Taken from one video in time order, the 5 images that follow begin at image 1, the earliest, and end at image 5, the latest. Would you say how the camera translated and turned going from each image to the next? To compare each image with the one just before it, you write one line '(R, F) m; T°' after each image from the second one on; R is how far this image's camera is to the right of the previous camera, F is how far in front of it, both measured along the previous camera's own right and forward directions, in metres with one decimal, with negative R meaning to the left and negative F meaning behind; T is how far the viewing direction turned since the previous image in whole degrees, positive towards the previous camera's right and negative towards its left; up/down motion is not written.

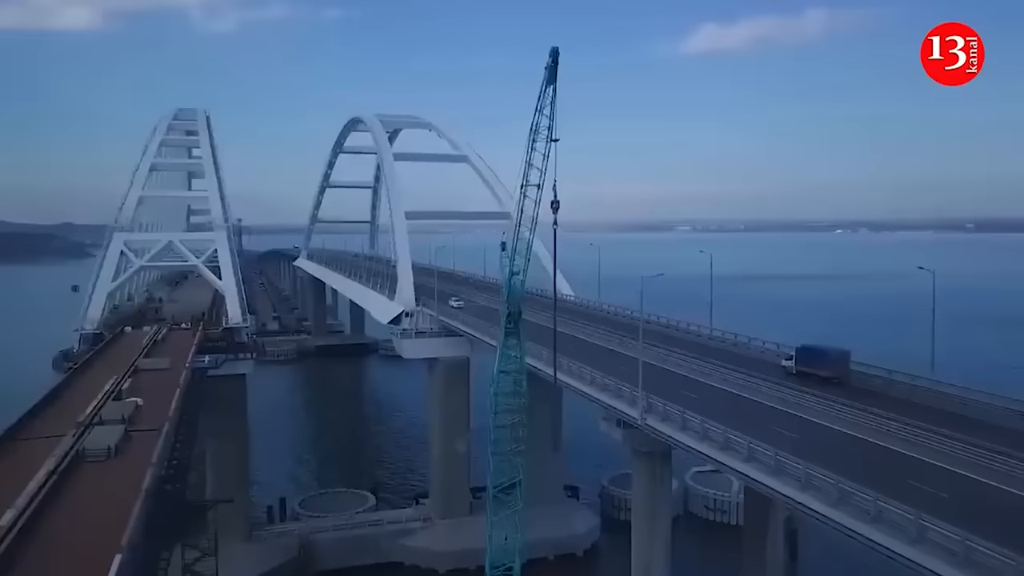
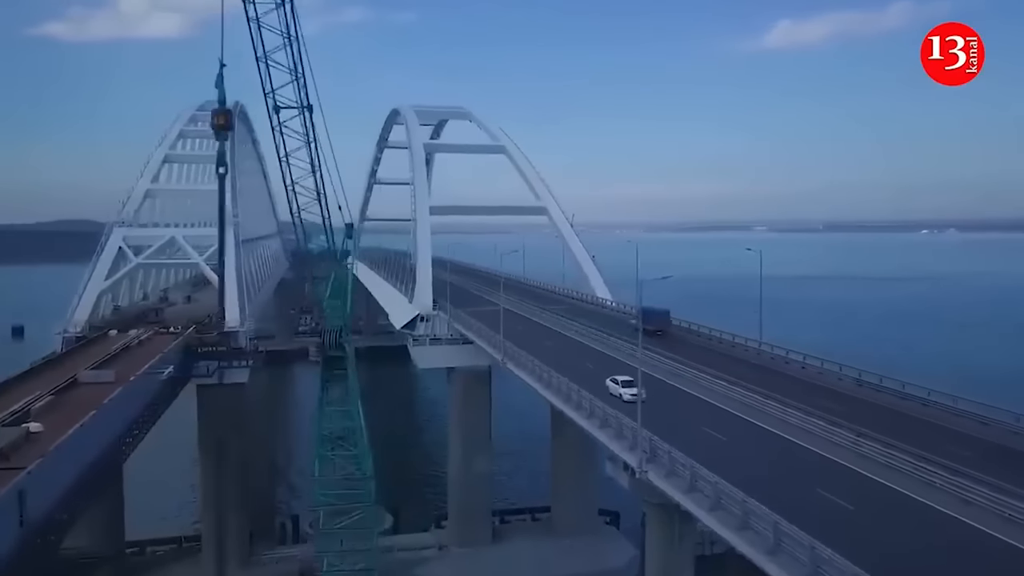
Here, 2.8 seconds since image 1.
(+1.5, +3.6) m; -5°
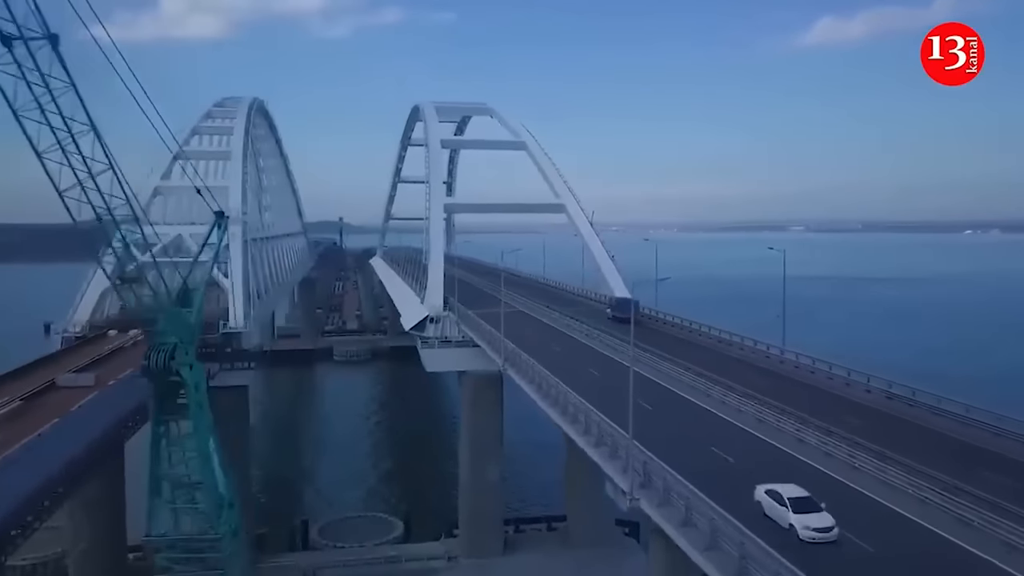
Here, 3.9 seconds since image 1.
(+0.7, +1.2) m; -2°
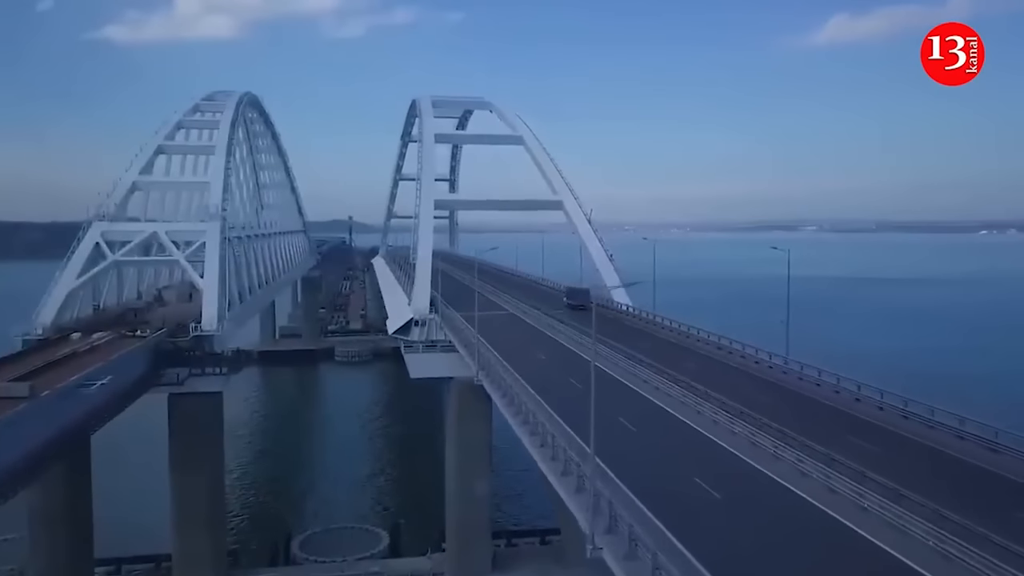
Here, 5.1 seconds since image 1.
(+0.7, +1.6) m; -1°
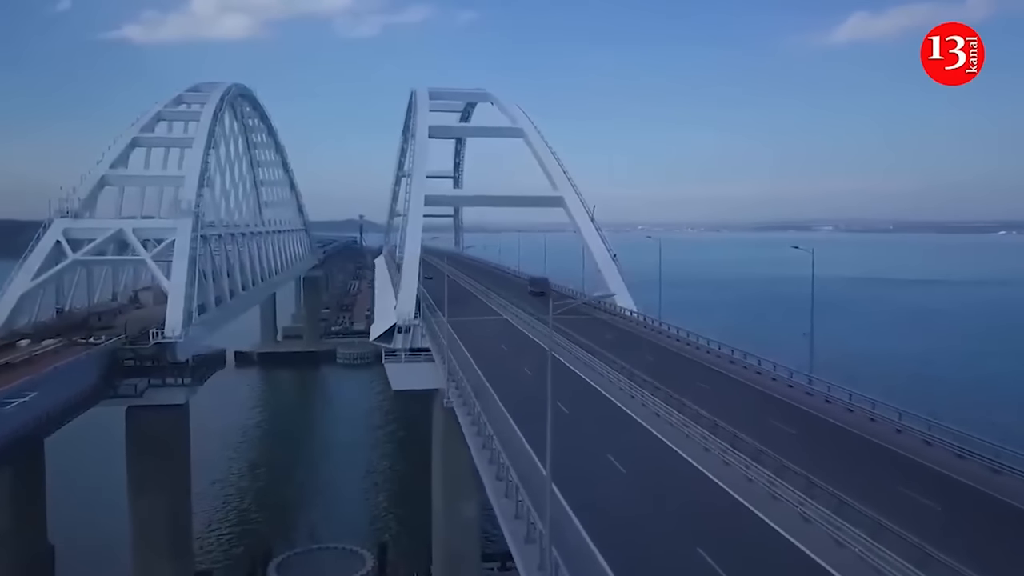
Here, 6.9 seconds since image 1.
(+0.6, +2.3) m; -1°
